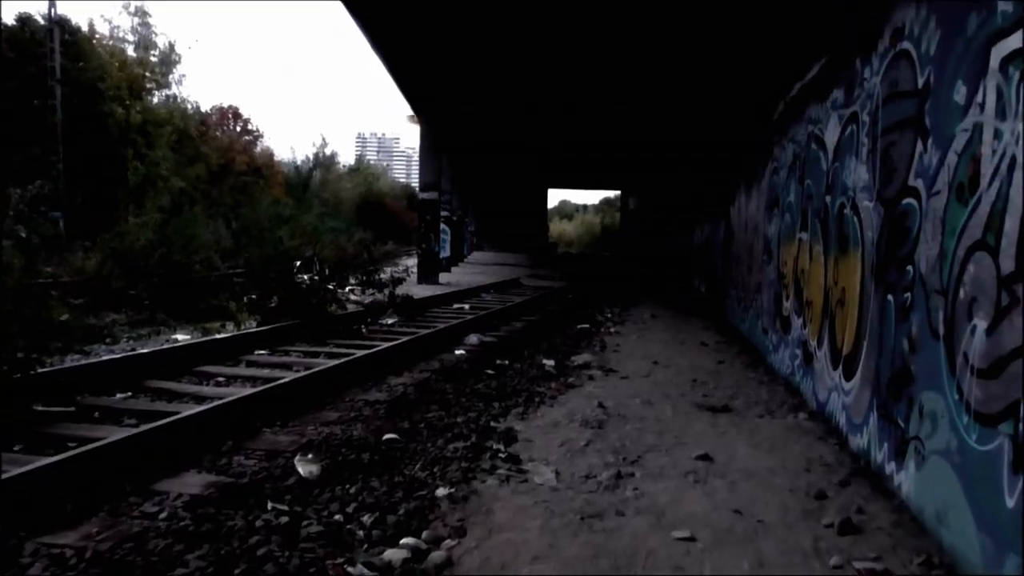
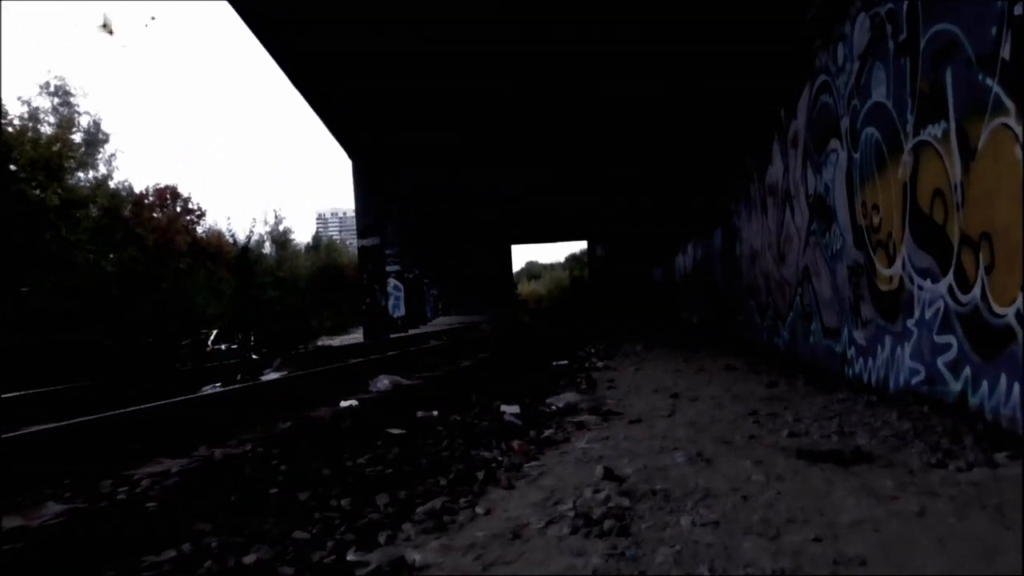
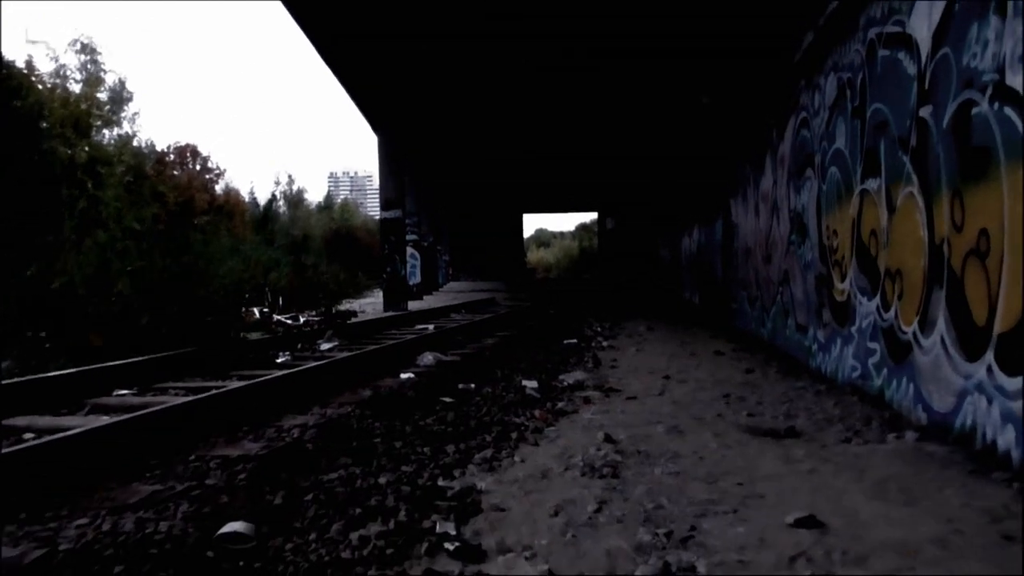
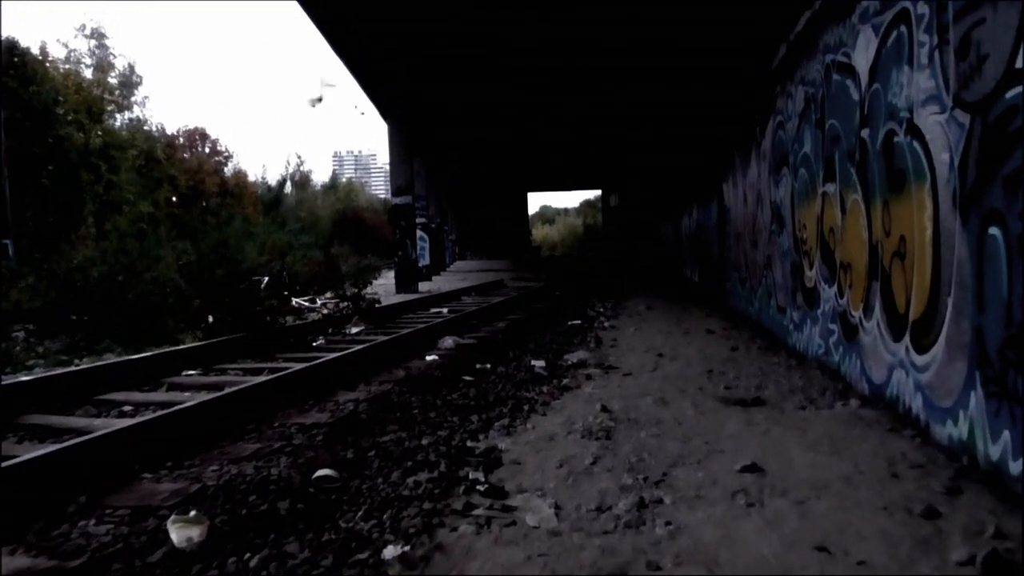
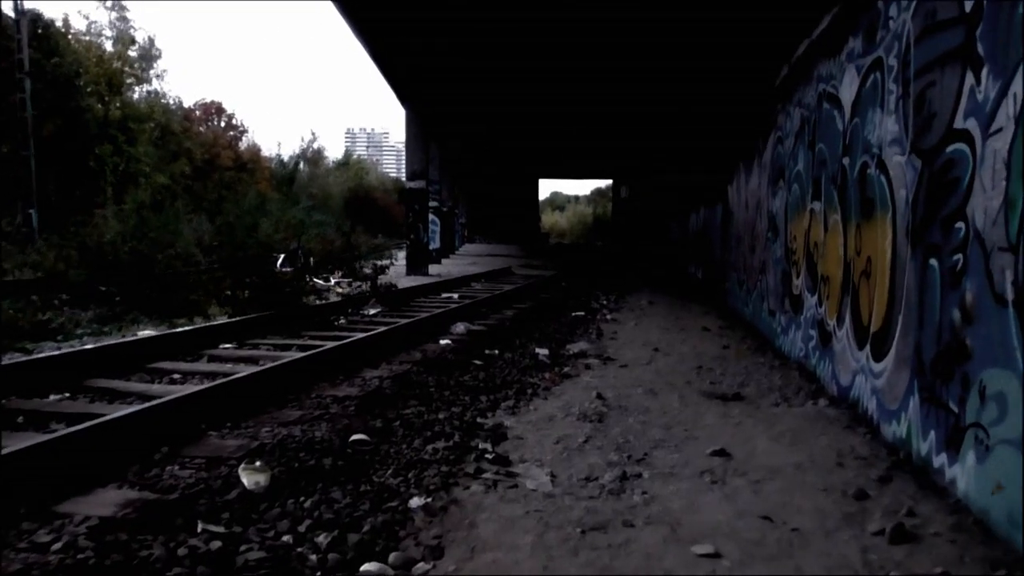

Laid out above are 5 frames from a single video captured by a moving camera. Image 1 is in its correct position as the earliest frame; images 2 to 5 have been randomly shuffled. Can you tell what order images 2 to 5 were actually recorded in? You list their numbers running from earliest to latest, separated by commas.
5, 4, 3, 2
